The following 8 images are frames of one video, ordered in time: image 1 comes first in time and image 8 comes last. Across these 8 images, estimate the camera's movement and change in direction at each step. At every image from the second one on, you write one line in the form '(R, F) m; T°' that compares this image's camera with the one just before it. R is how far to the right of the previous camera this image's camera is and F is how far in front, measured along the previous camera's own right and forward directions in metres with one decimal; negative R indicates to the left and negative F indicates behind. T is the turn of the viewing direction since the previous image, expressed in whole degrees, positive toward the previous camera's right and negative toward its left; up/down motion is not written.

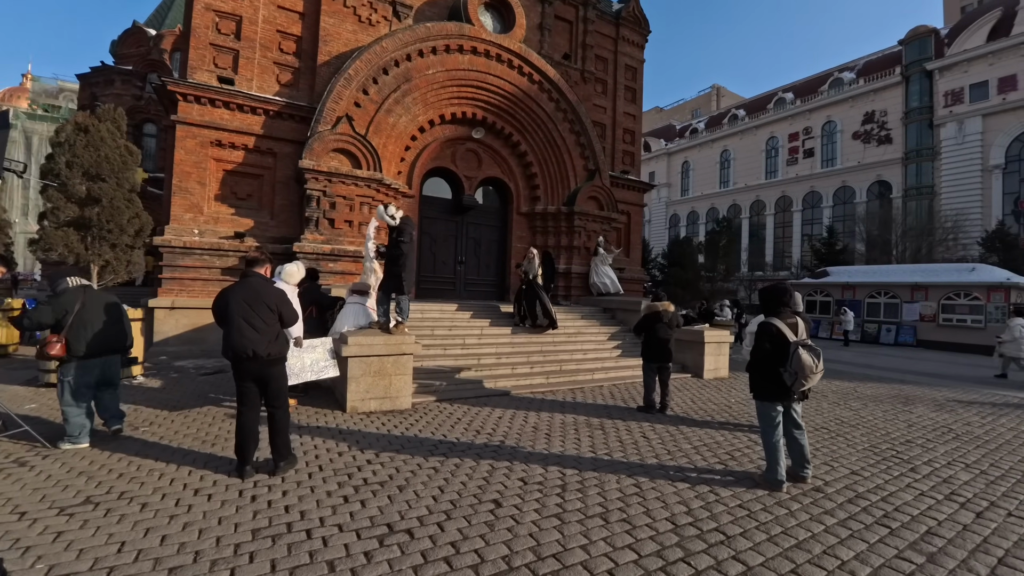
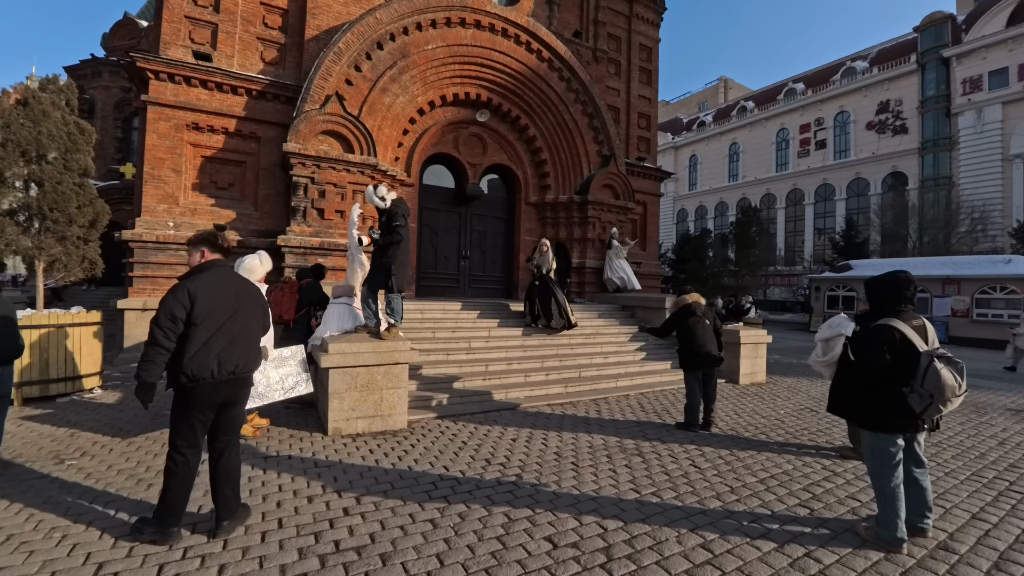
(-0.1, +1.1) m; -1°
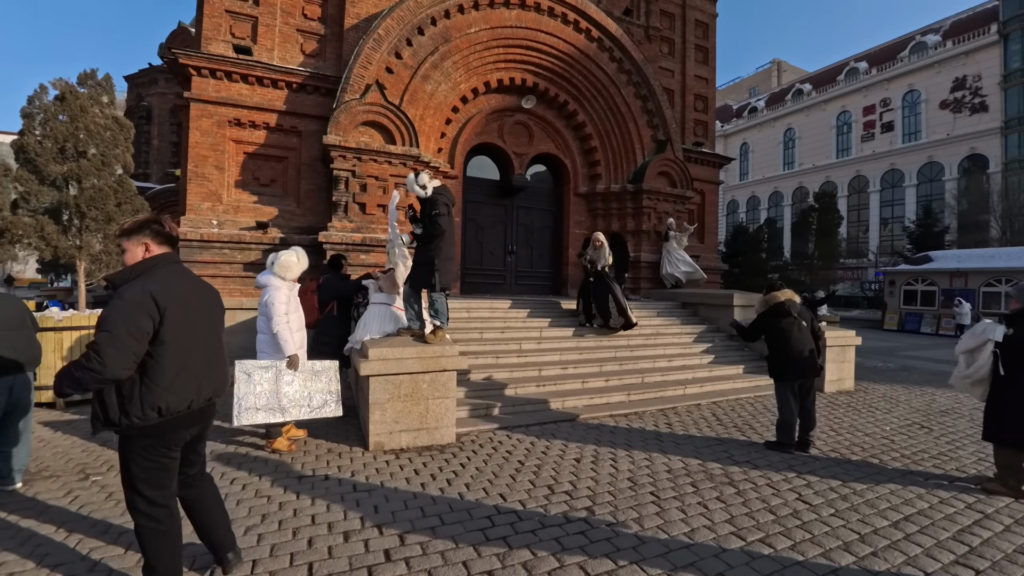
(-0.2, +0.7) m; -5°
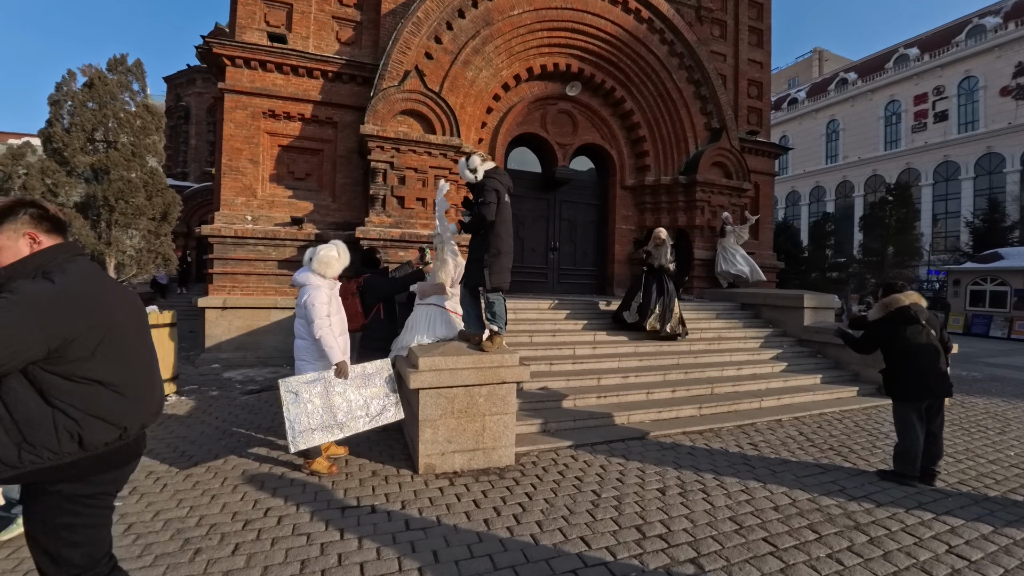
(-0.4, +0.6) m; -3°
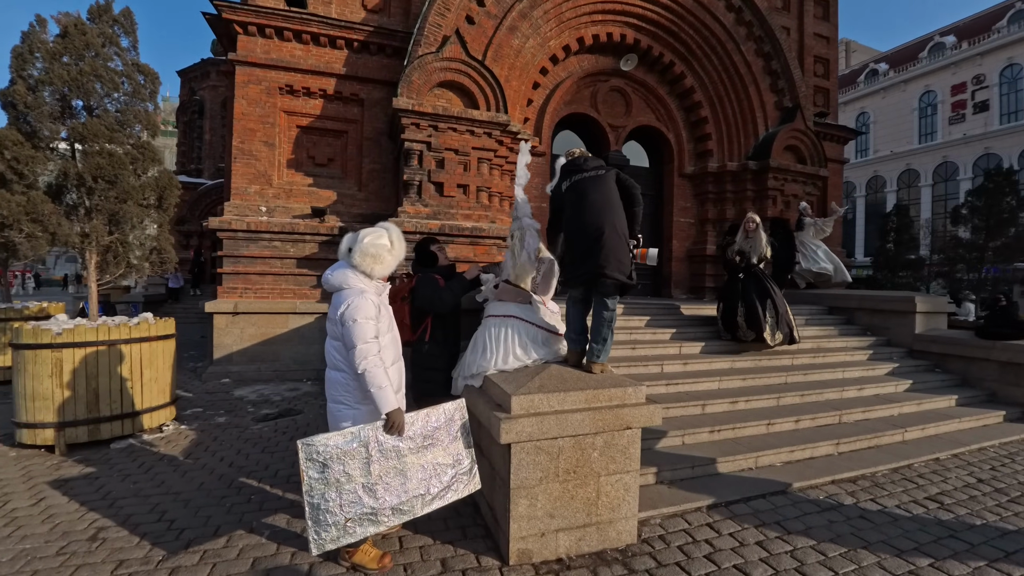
(-0.7, +1.3) m; -1°
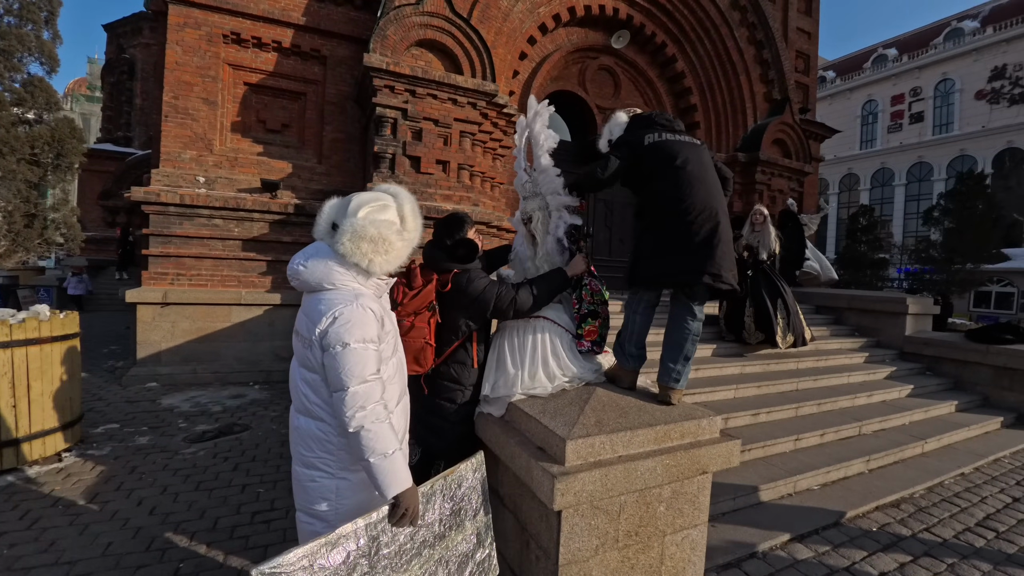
(-0.4, +0.8) m; +5°
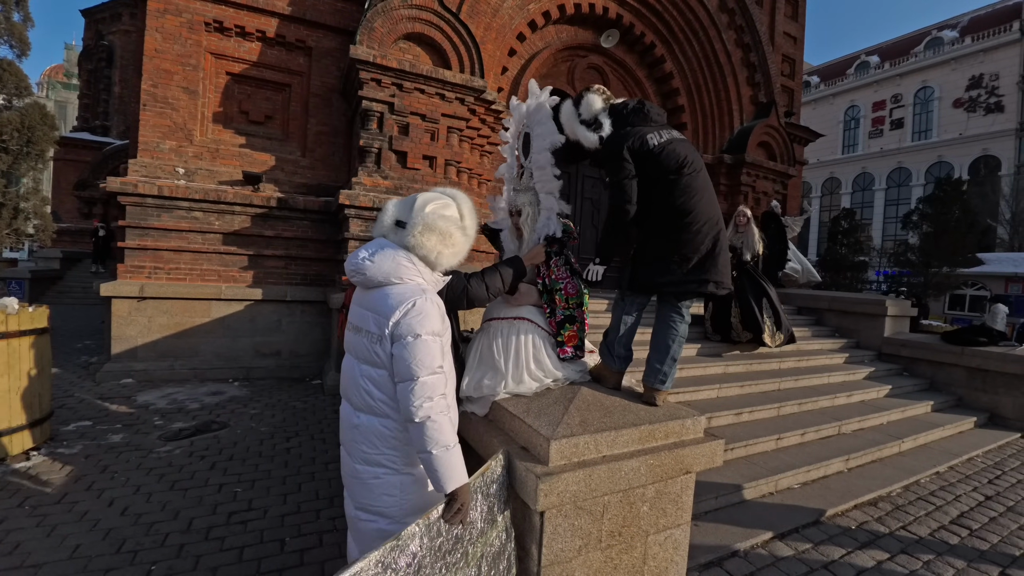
(0.0, 0.0) m; +2°
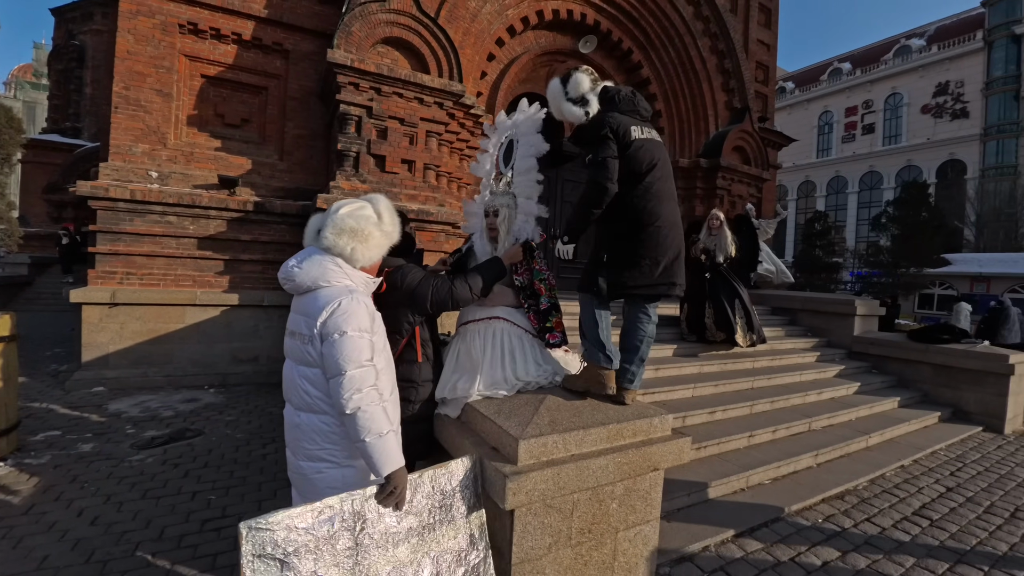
(+0.1, 0.0) m; +2°
